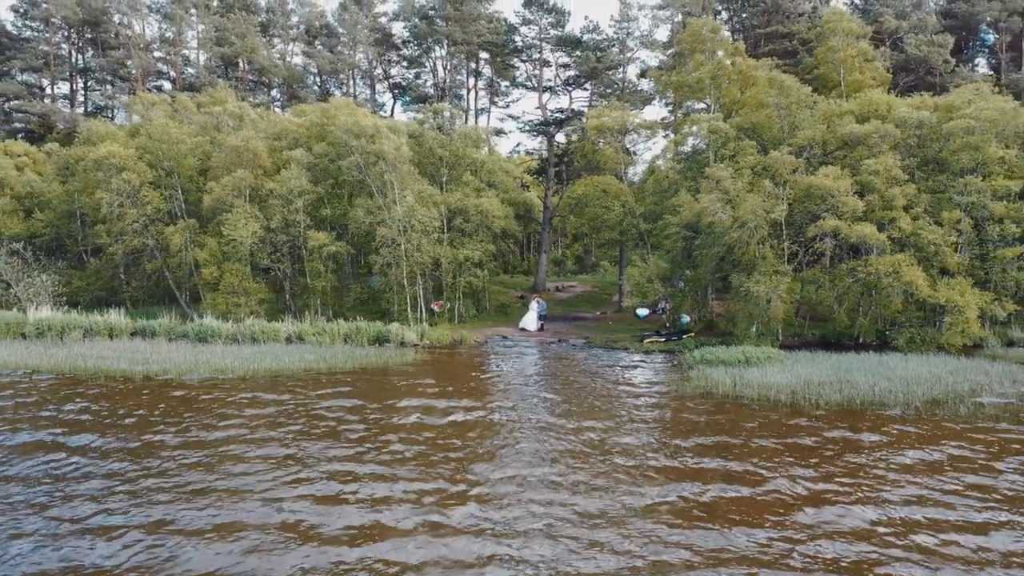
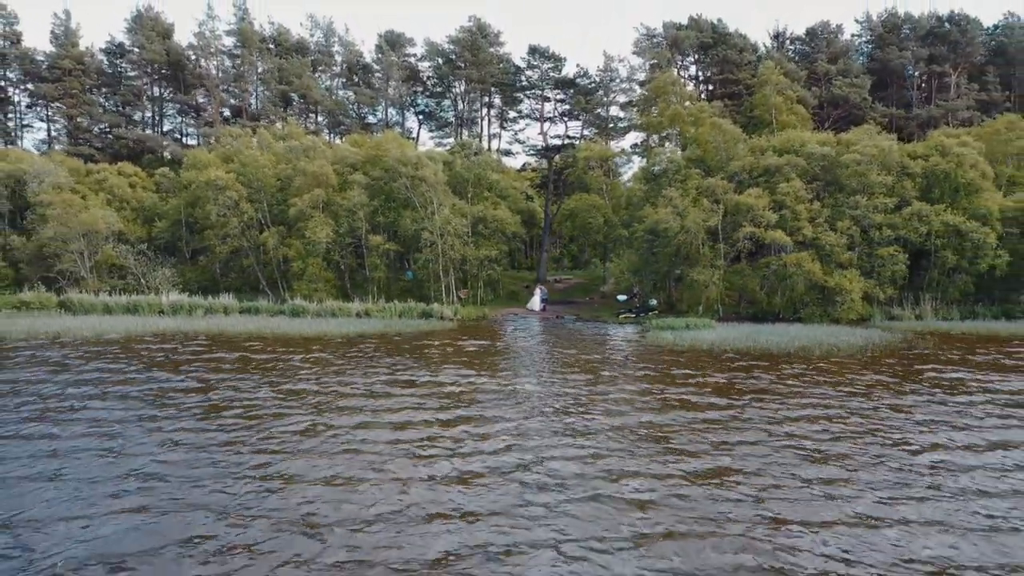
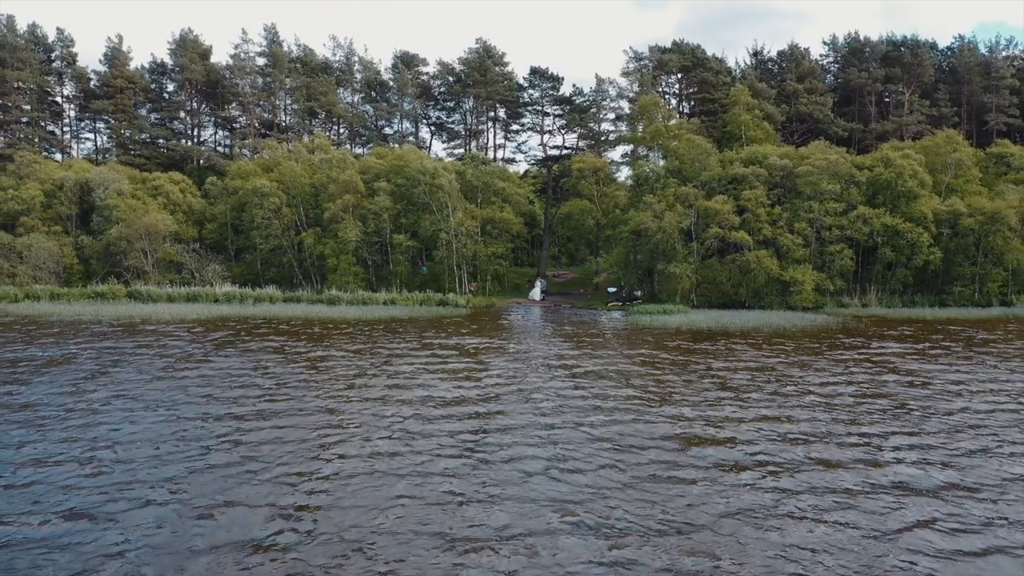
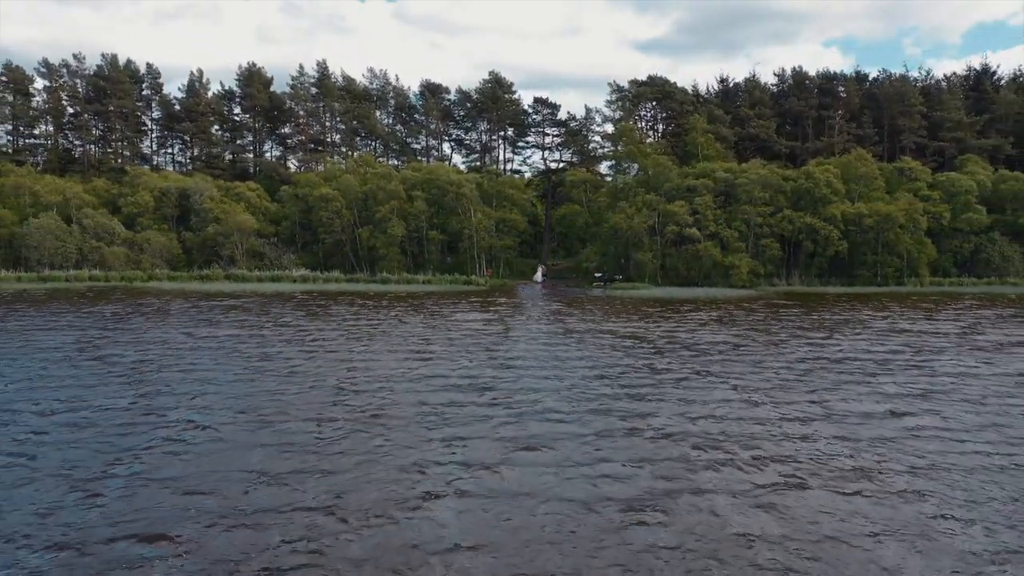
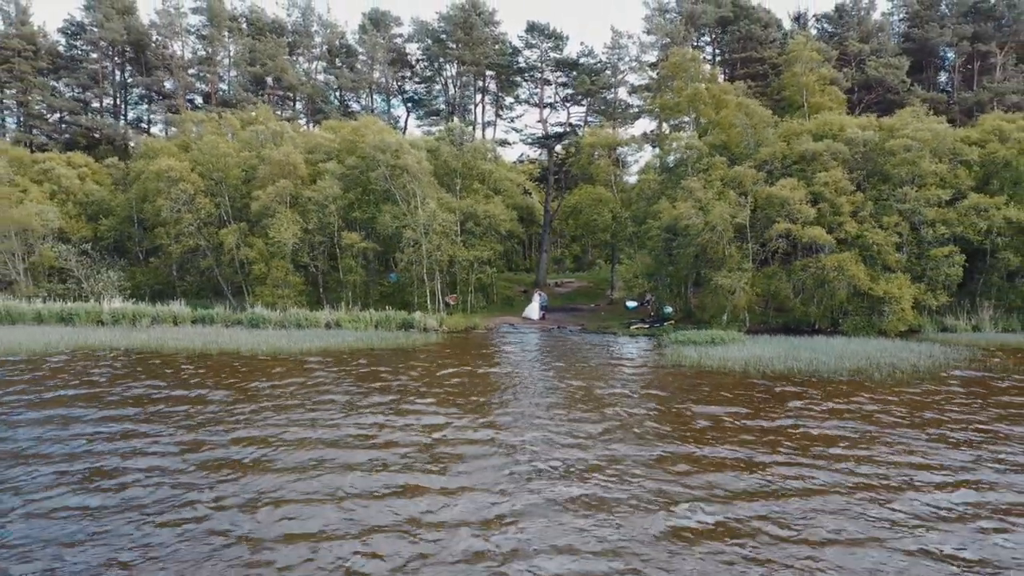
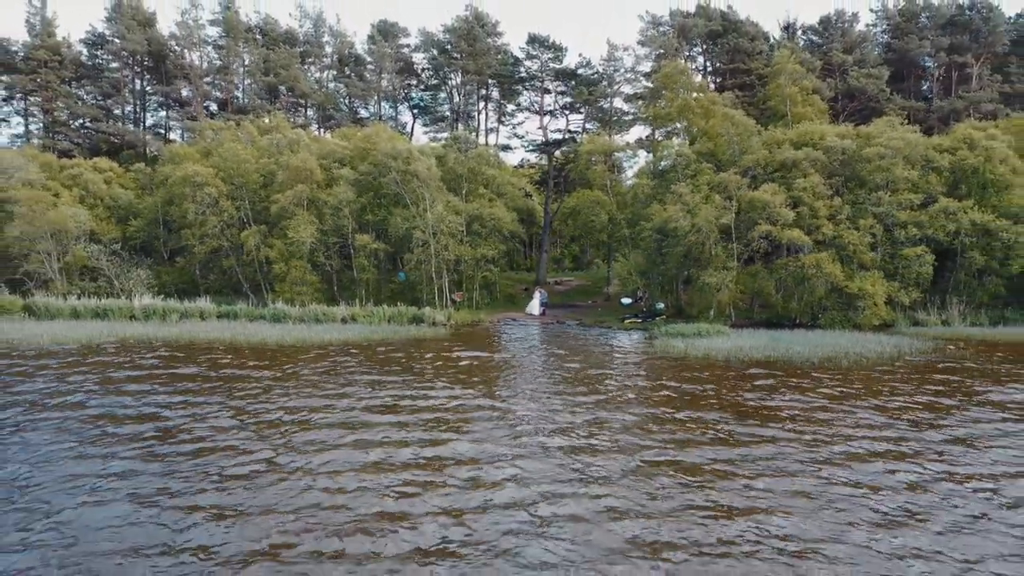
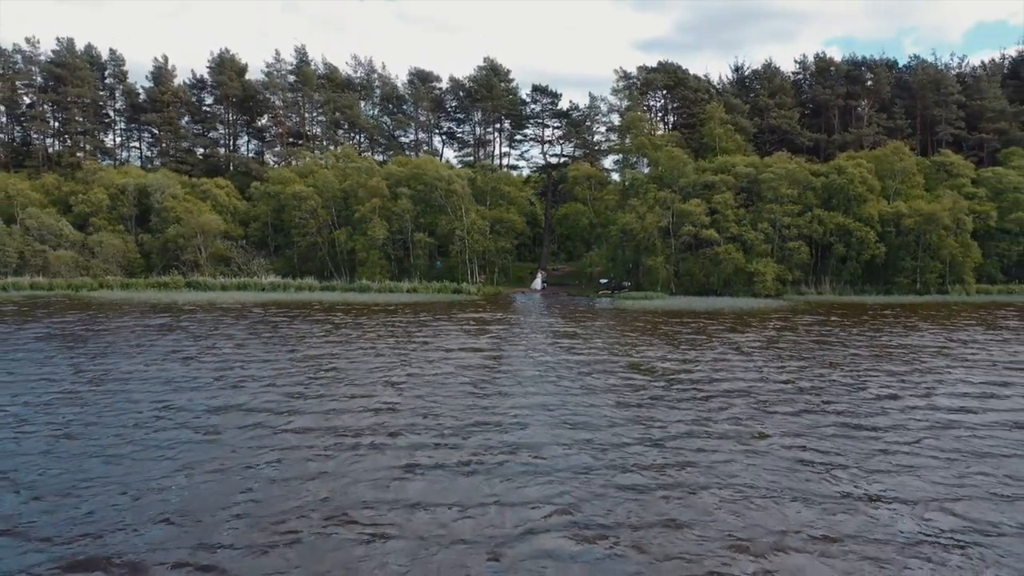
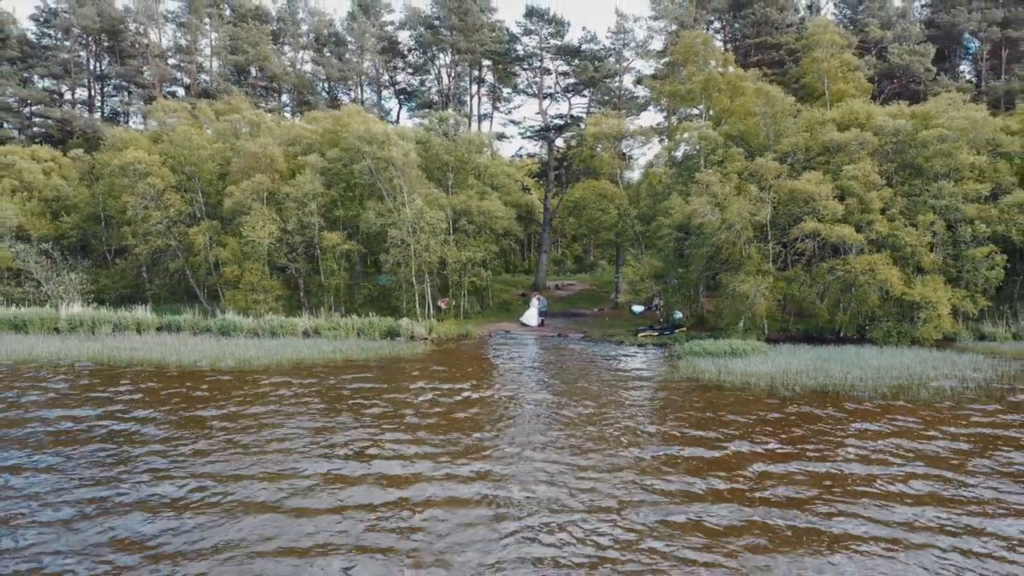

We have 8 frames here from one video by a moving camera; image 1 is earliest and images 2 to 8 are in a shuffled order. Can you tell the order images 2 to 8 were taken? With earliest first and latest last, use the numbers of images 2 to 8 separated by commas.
8, 5, 6, 2, 3, 7, 4
